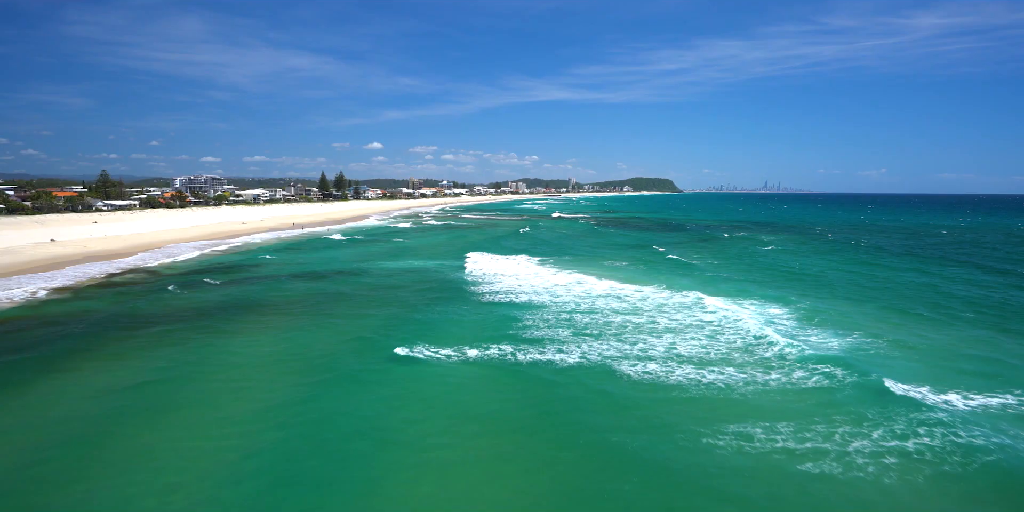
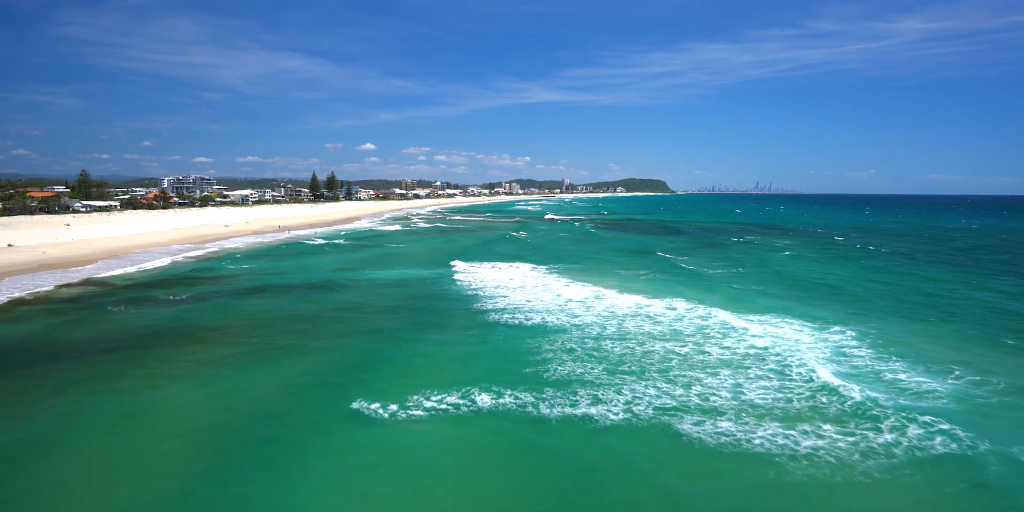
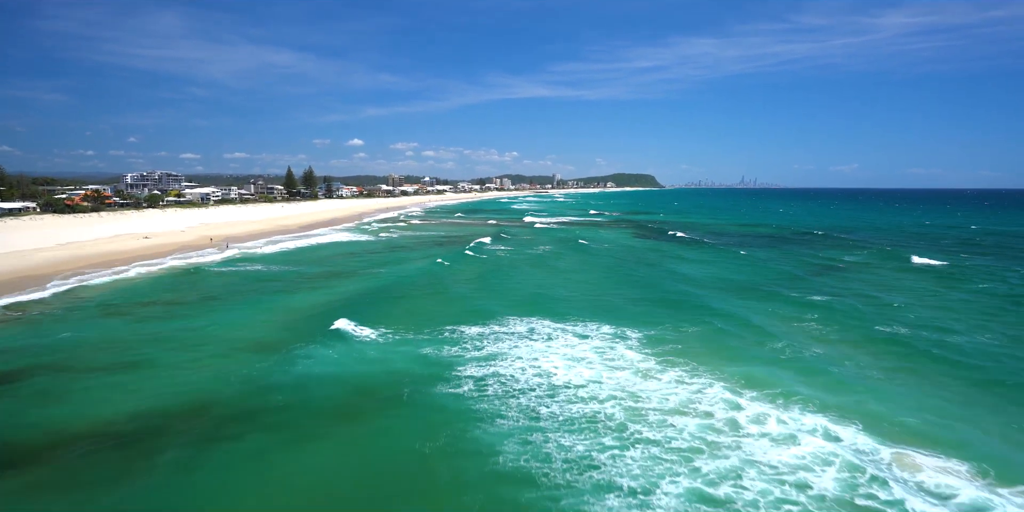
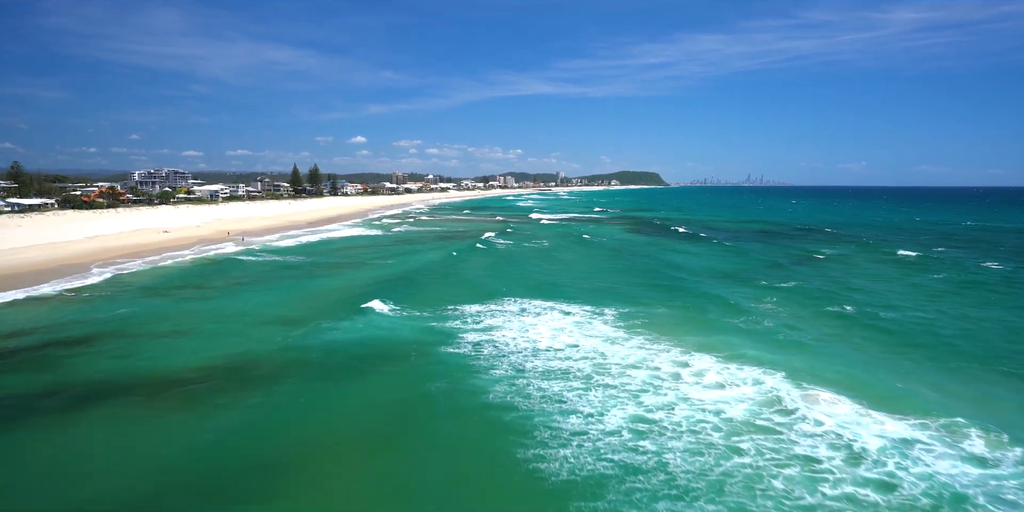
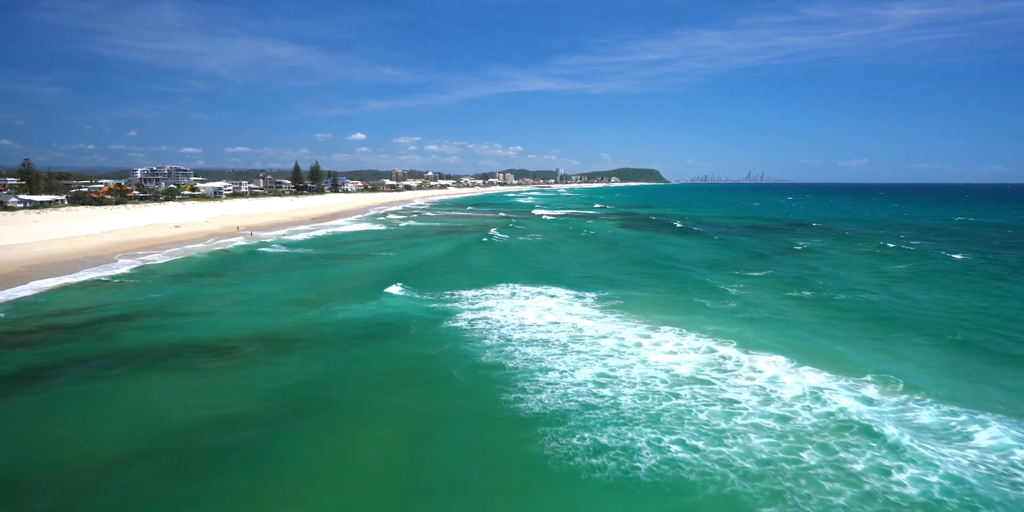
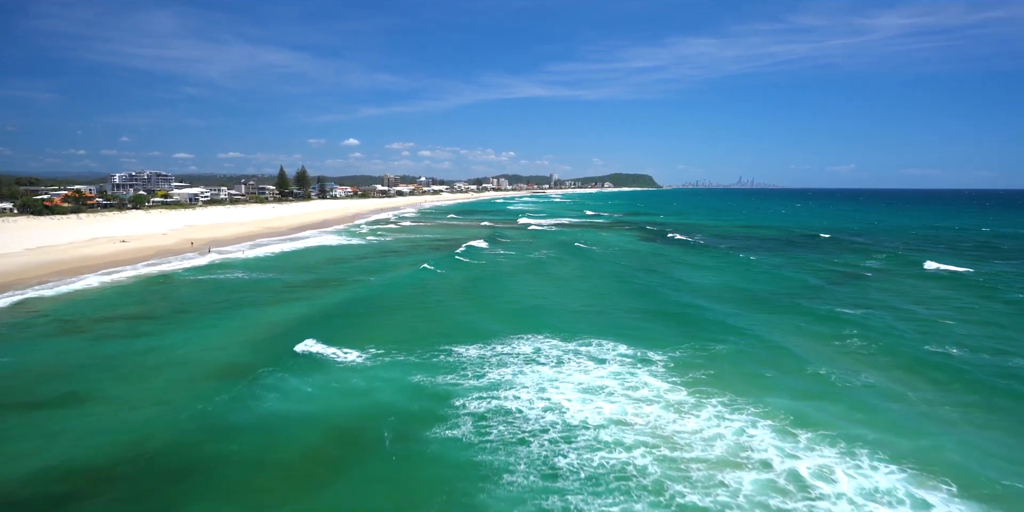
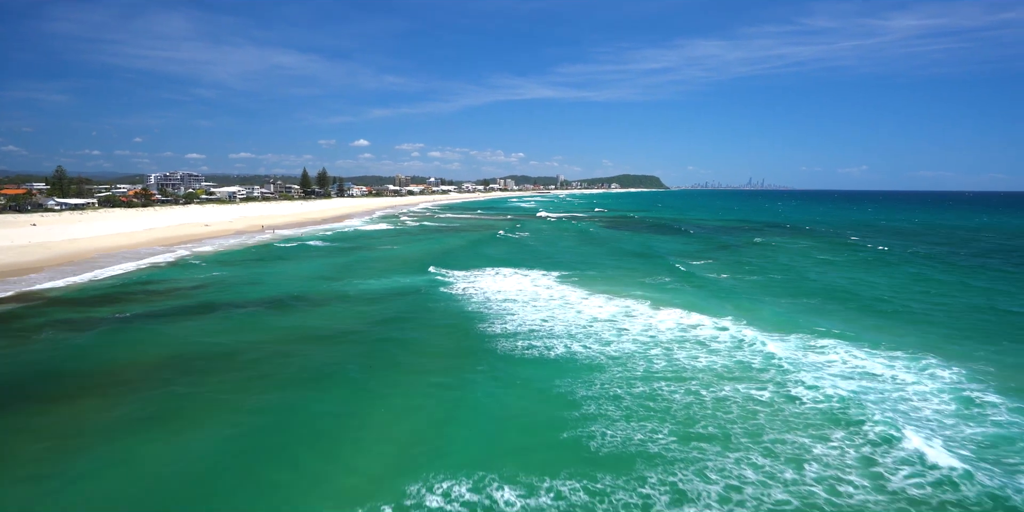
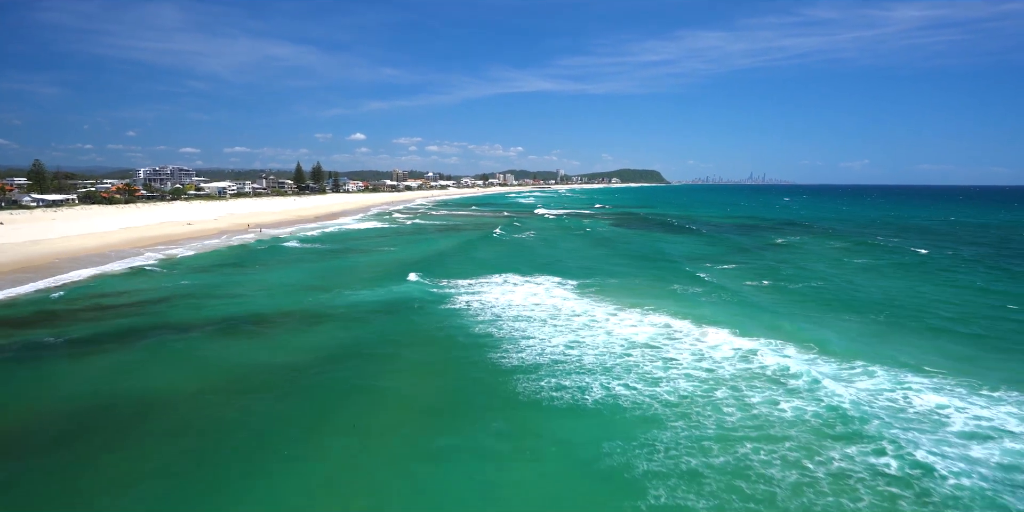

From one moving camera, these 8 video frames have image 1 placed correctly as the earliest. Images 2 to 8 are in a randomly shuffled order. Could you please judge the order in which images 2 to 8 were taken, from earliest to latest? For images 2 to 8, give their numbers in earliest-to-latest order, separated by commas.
2, 7, 8, 5, 4, 3, 6
